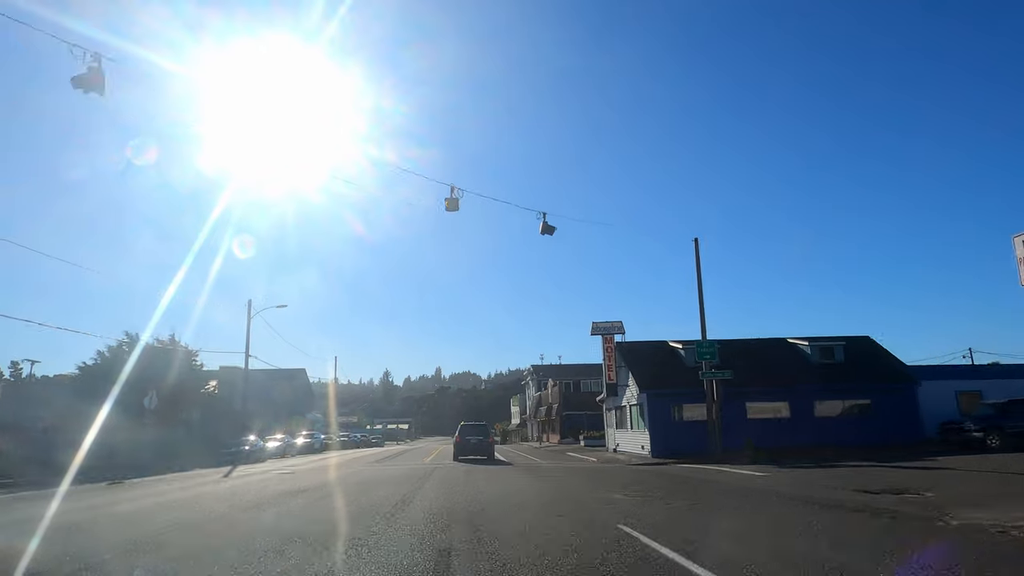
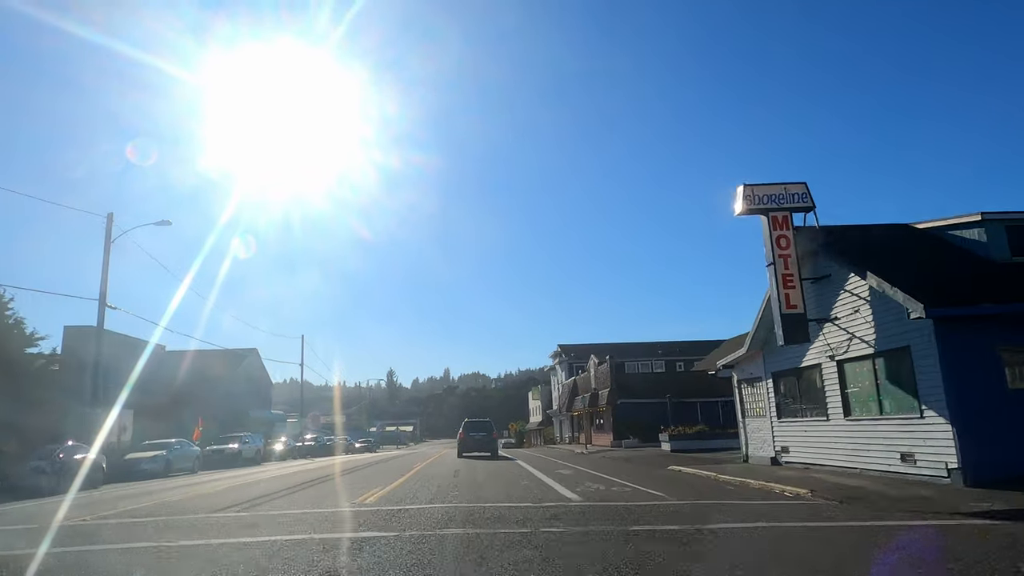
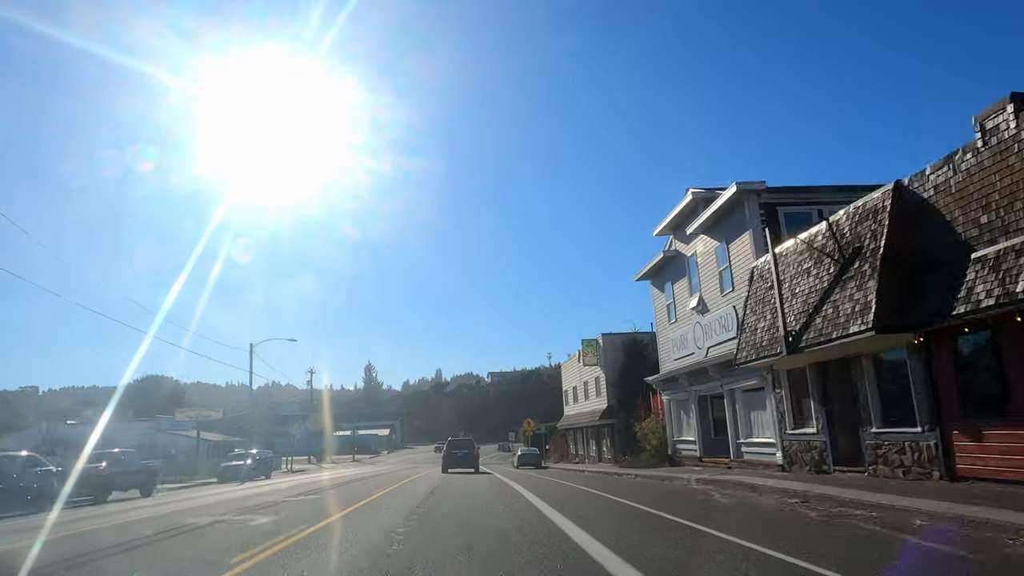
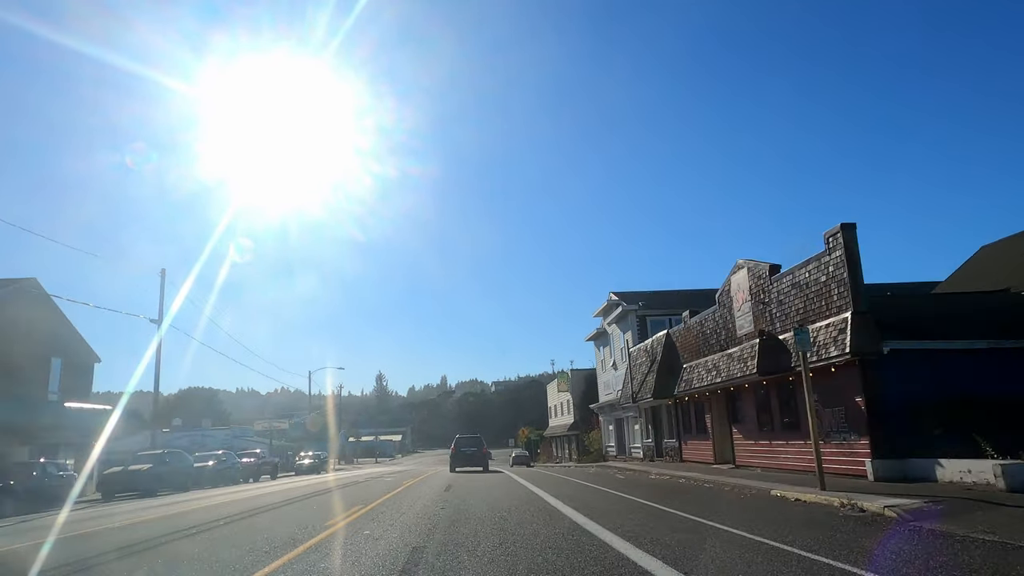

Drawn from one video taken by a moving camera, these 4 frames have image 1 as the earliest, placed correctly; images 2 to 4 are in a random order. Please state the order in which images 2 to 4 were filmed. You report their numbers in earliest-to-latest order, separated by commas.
2, 4, 3
